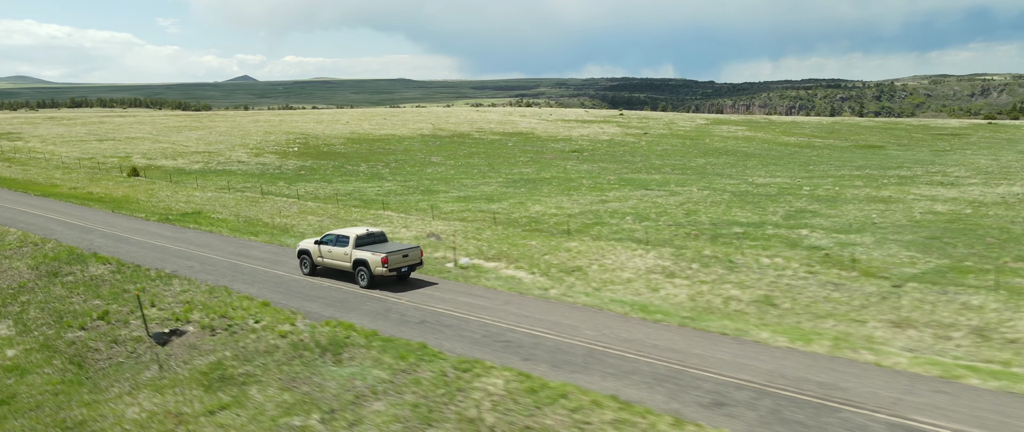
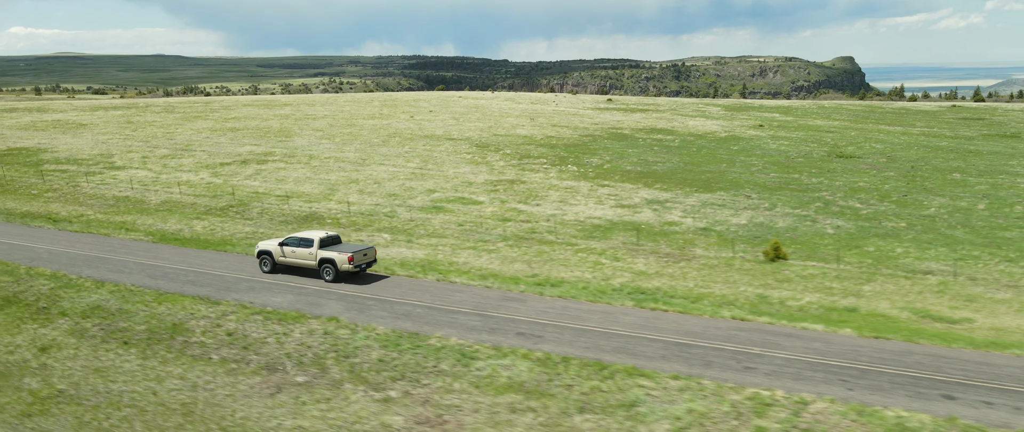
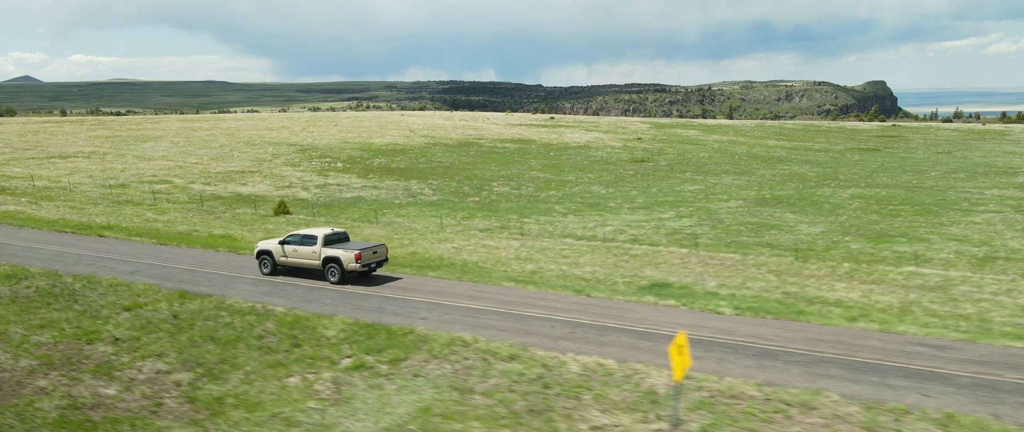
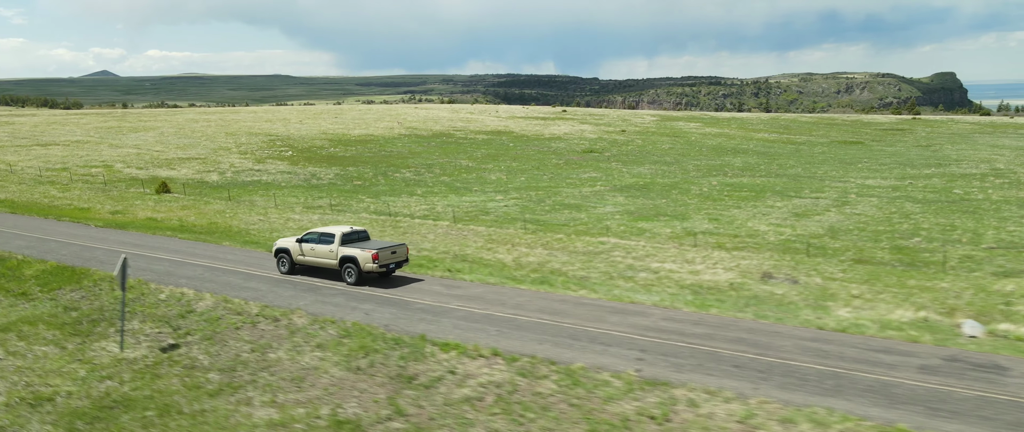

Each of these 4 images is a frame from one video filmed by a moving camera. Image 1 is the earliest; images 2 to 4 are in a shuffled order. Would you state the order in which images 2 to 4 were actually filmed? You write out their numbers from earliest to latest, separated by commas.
4, 3, 2
